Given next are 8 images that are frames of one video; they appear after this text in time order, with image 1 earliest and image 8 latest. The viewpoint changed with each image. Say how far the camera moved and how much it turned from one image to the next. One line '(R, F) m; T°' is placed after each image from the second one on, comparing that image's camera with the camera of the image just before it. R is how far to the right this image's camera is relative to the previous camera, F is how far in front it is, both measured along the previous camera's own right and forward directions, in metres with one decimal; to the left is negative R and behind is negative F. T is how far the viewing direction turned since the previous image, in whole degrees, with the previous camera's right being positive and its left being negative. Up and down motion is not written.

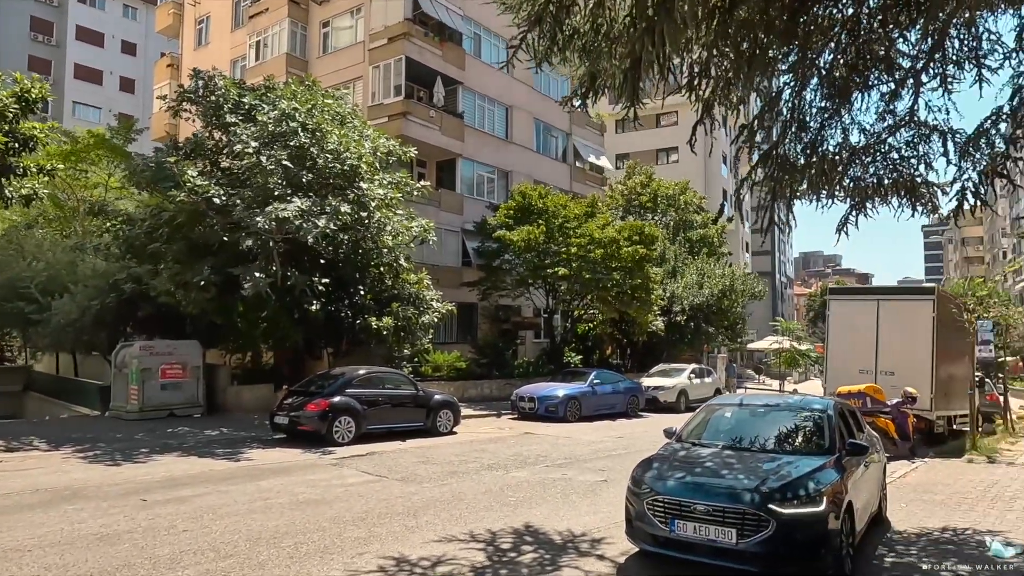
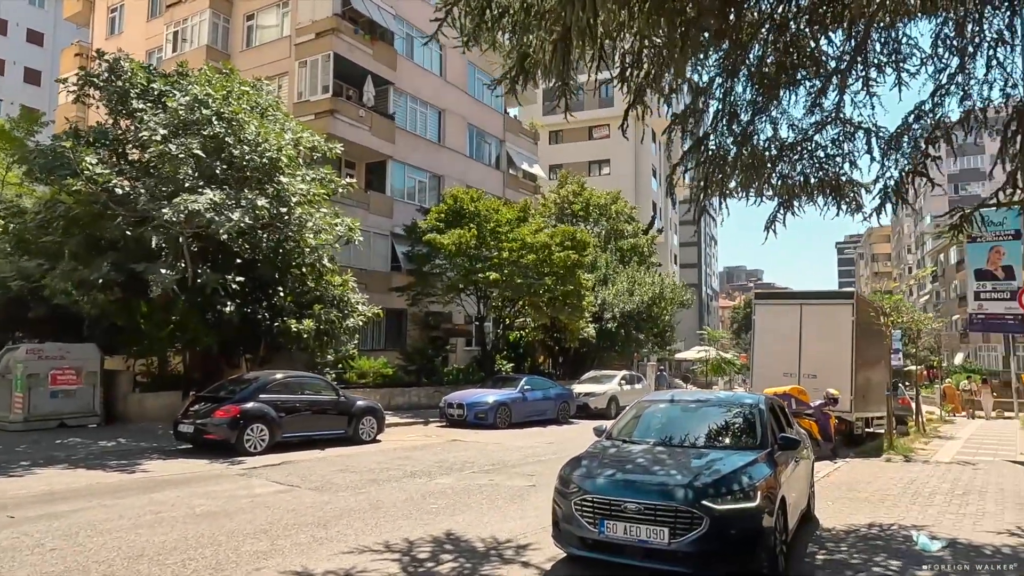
(+0.1, +0.4) m; +6°
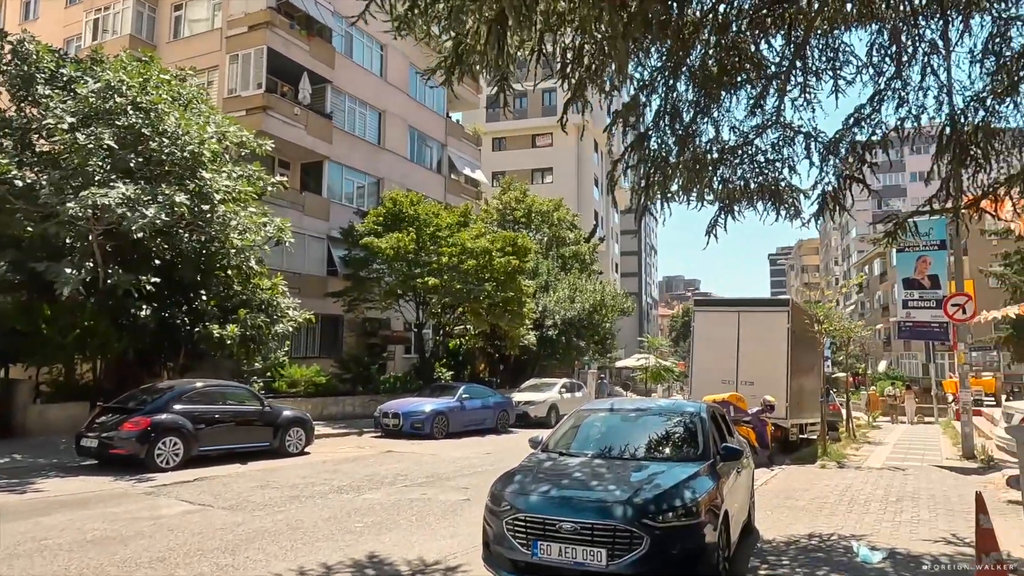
(+0.1, +0.4) m; +5°
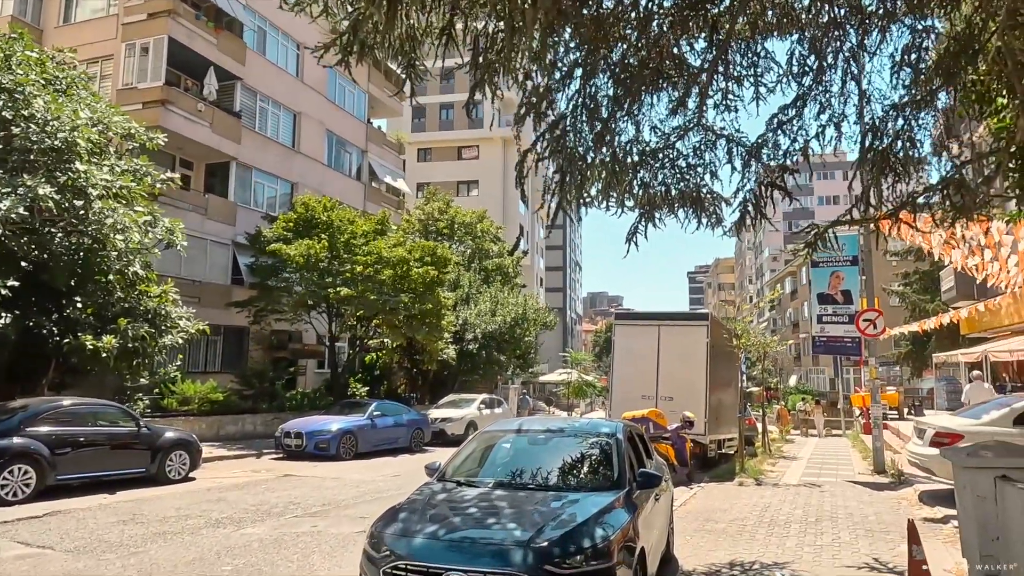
(+0.3, +0.7) m; +6°
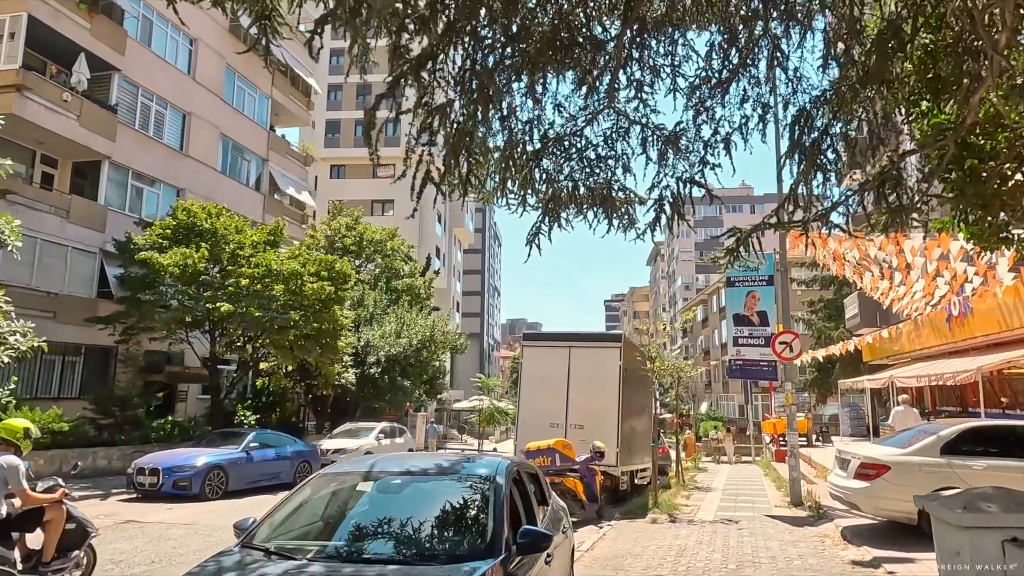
(+0.5, +1.3) m; +7°
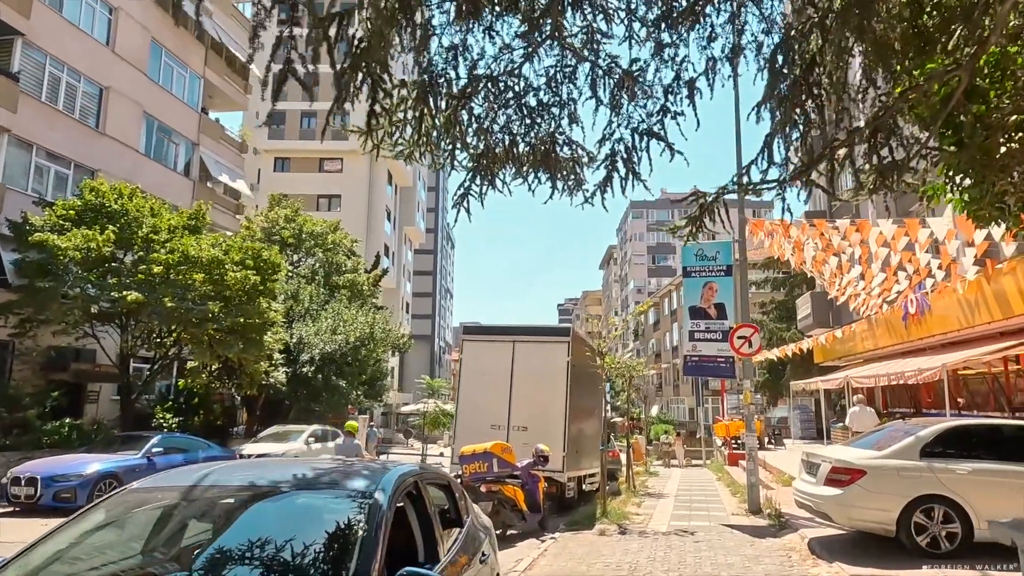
(+0.3, +1.2) m; +4°
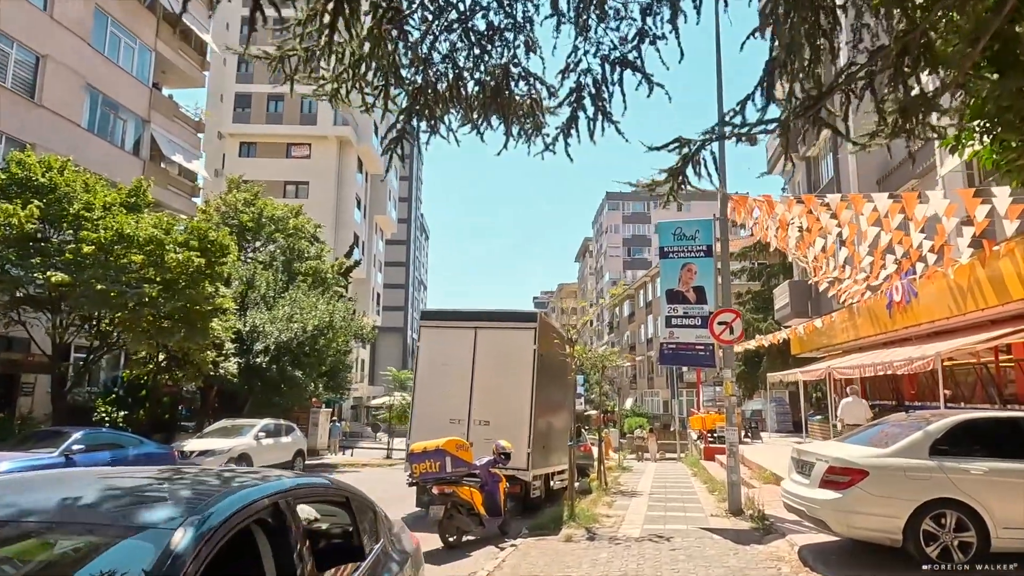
(+0.3, +1.1) m; +2°
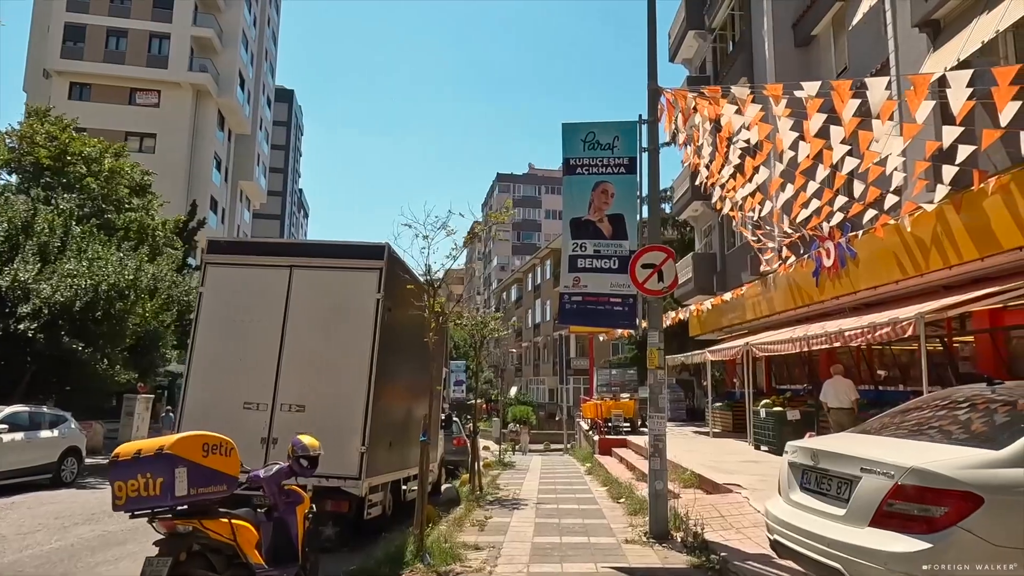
(+0.6, +3.6) m; +10°
